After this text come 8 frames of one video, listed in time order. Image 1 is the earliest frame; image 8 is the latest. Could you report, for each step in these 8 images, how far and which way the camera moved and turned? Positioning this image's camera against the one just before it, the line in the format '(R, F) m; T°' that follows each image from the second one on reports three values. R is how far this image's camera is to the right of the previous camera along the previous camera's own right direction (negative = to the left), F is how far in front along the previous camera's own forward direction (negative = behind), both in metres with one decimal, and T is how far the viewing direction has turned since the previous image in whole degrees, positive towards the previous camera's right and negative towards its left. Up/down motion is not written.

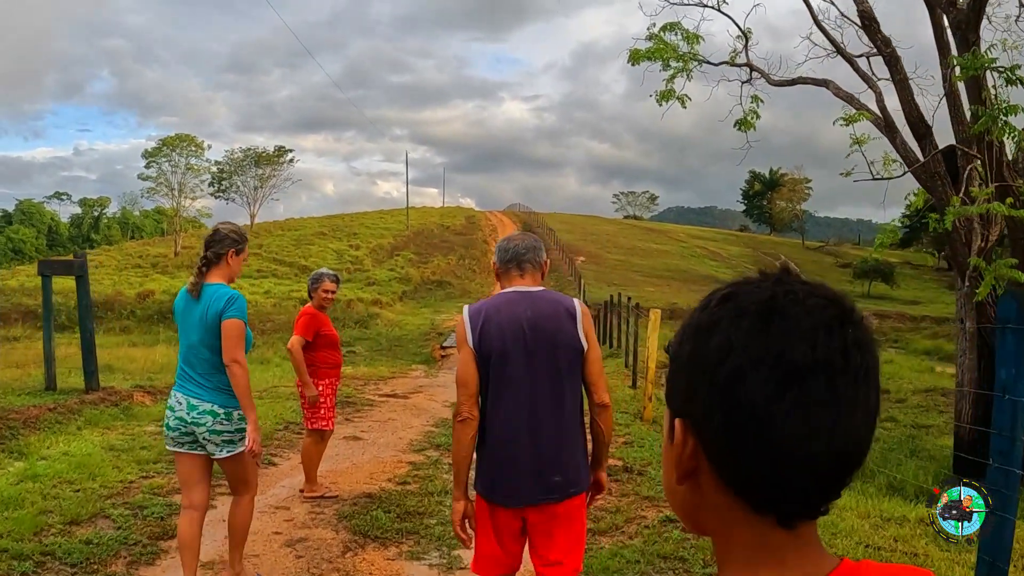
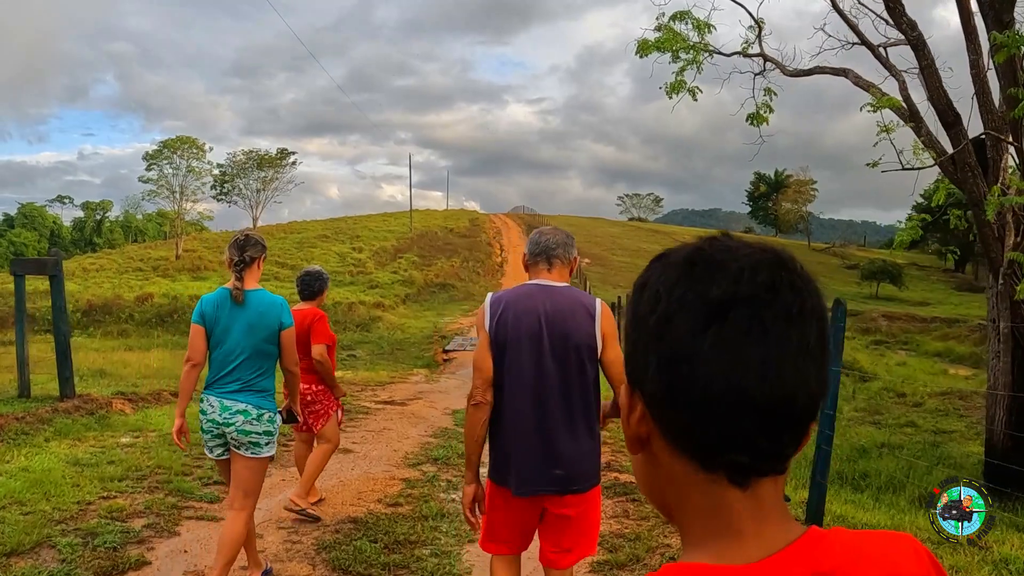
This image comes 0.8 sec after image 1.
(0.0, +0.5) m; 0°
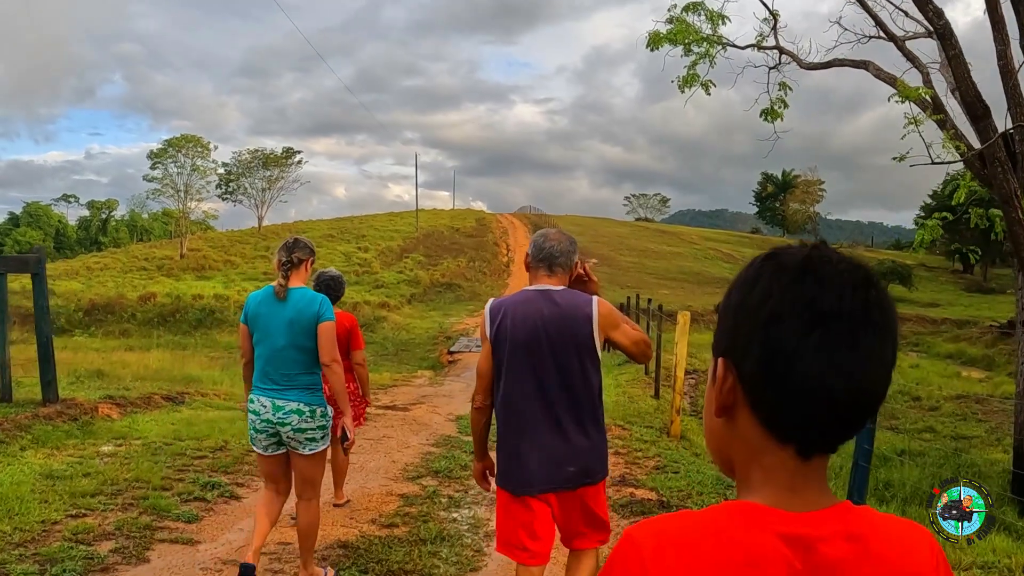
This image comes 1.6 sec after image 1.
(0.0, +0.4) m; 0°
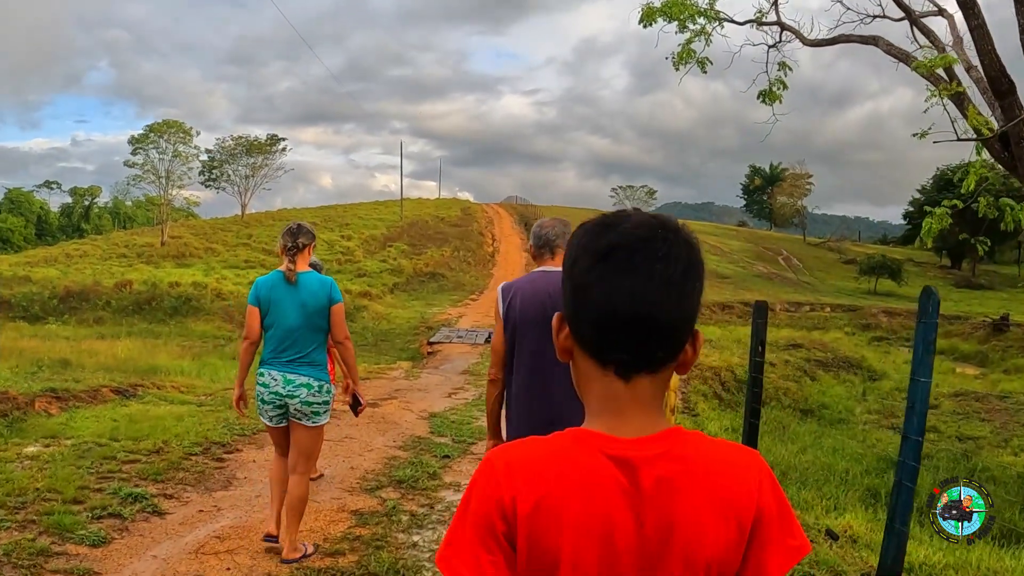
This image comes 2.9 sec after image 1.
(+0.1, +0.7) m; +1°
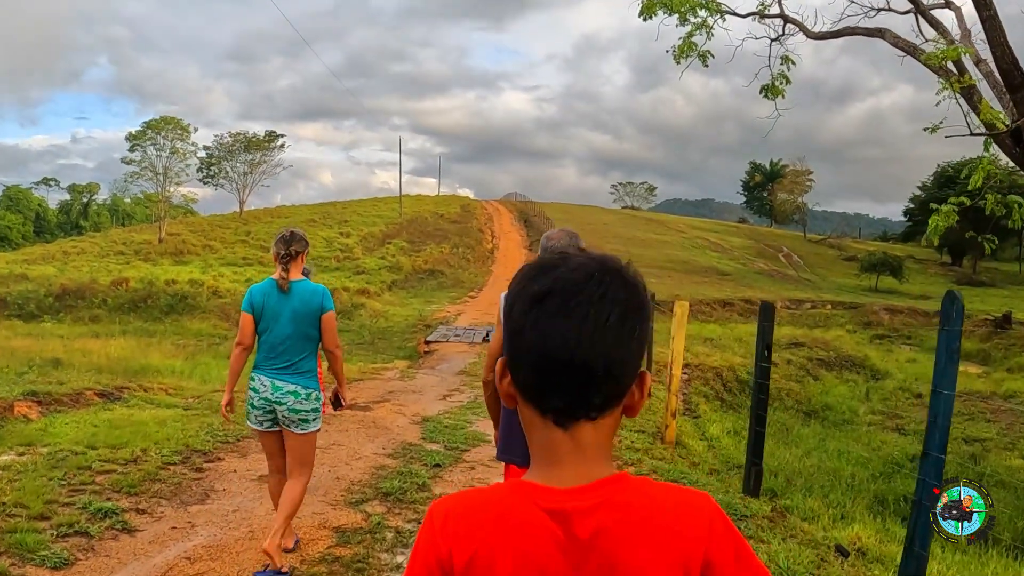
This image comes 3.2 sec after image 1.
(0.0, +0.2) m; 0°
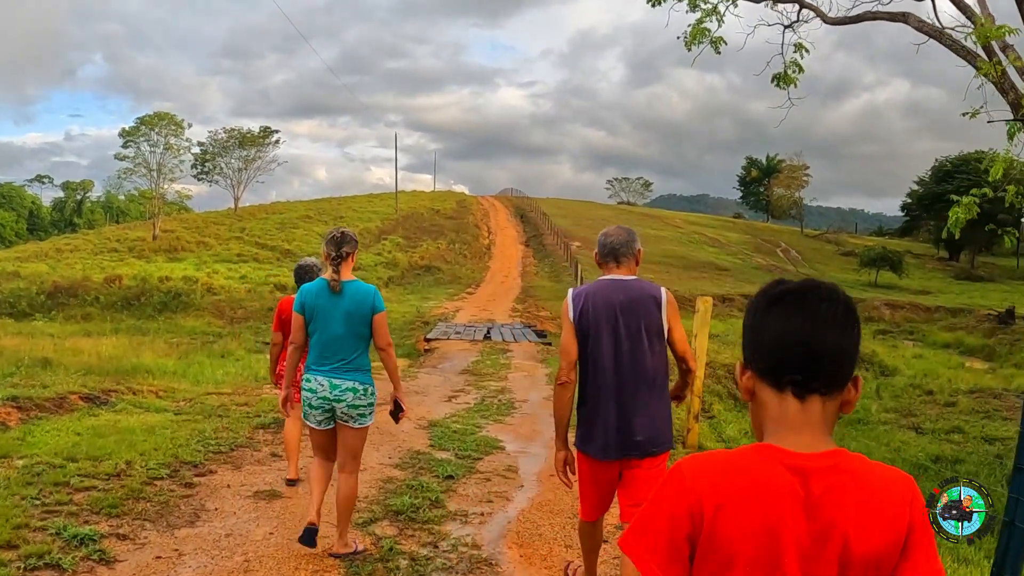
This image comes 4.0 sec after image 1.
(-0.1, +0.4) m; 0°
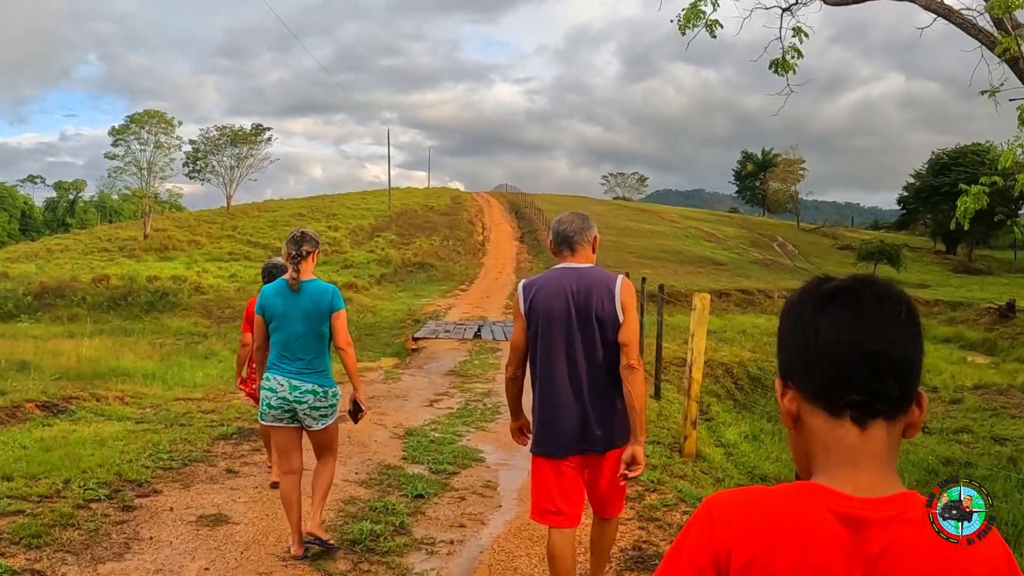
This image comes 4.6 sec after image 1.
(+0.1, +0.5) m; 0°
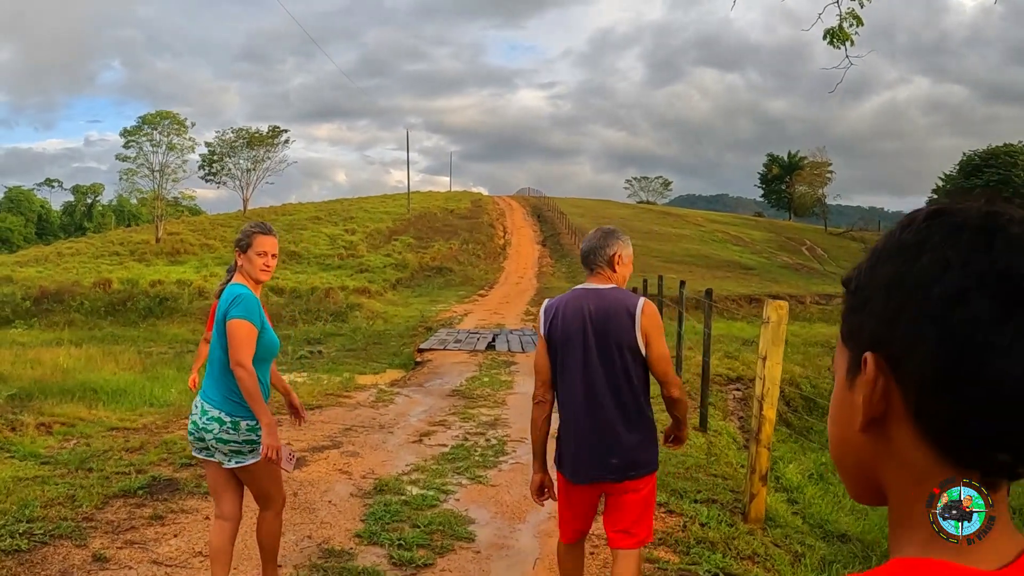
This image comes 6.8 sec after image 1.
(+0.1, +1.5) m; -2°
